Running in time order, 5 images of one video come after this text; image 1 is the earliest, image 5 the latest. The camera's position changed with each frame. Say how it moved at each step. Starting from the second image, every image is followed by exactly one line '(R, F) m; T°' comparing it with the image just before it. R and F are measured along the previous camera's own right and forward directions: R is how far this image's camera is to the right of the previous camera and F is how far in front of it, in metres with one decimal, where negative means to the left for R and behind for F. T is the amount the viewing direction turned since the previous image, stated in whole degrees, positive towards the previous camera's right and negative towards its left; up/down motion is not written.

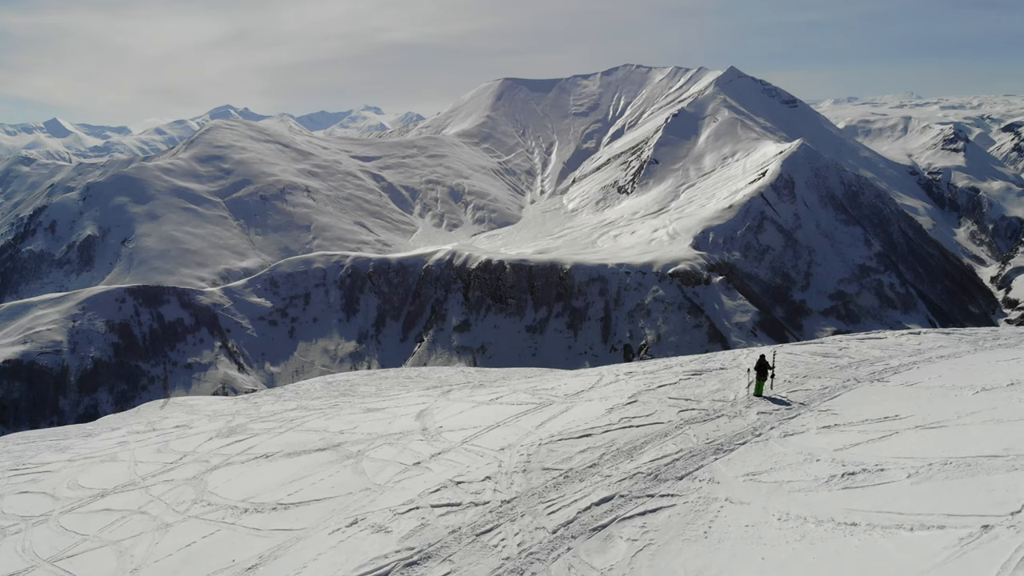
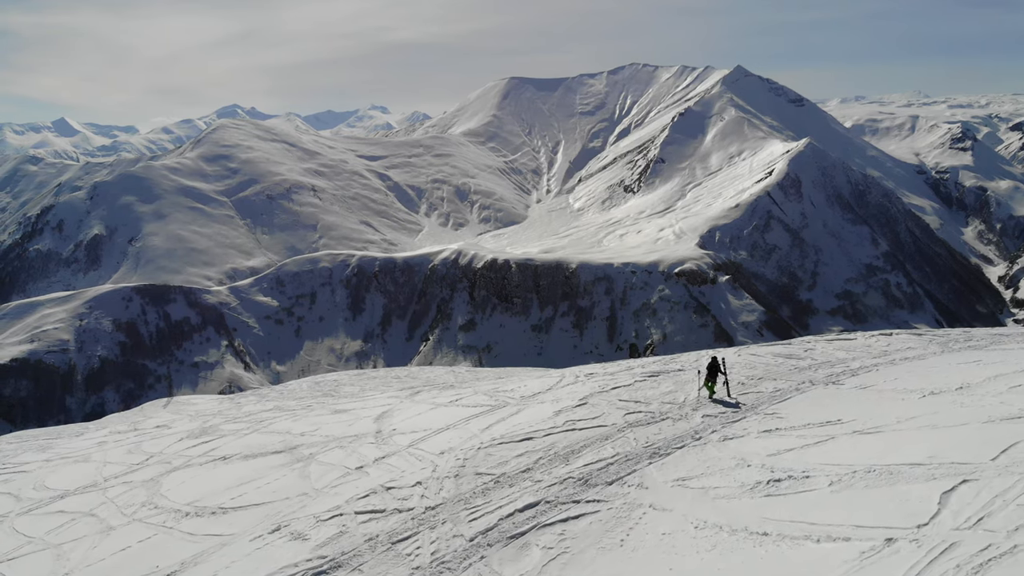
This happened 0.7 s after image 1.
(+0.6, +0.2) m; 0°
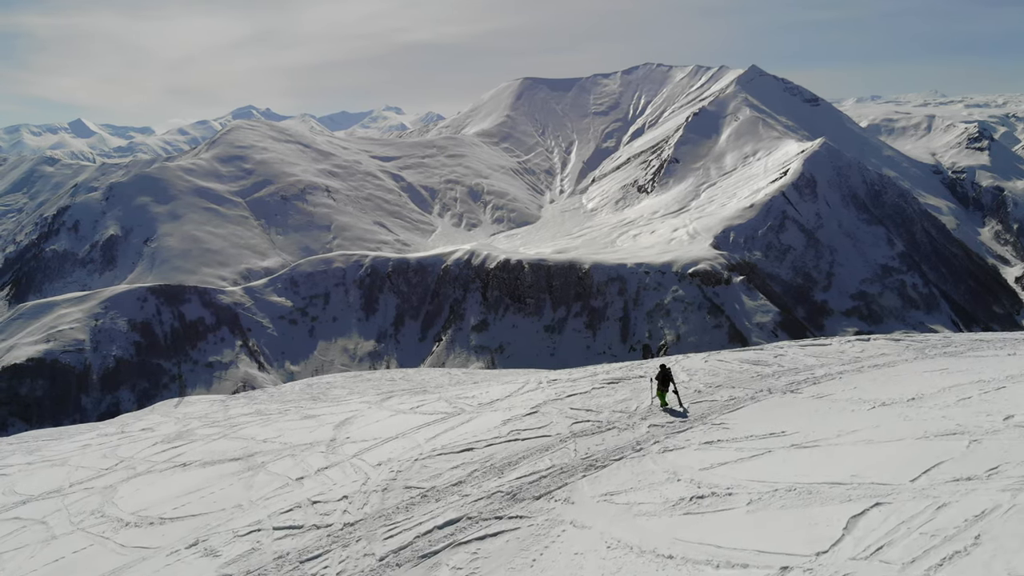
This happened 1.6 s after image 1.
(+0.7, +0.3) m; -1°
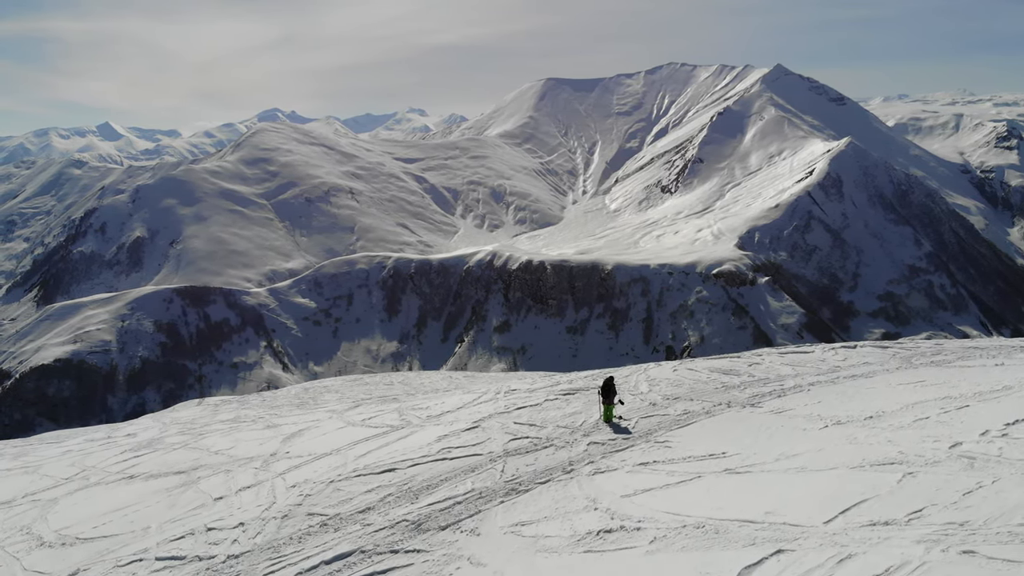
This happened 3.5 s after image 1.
(+0.8, +0.7) m; -1°
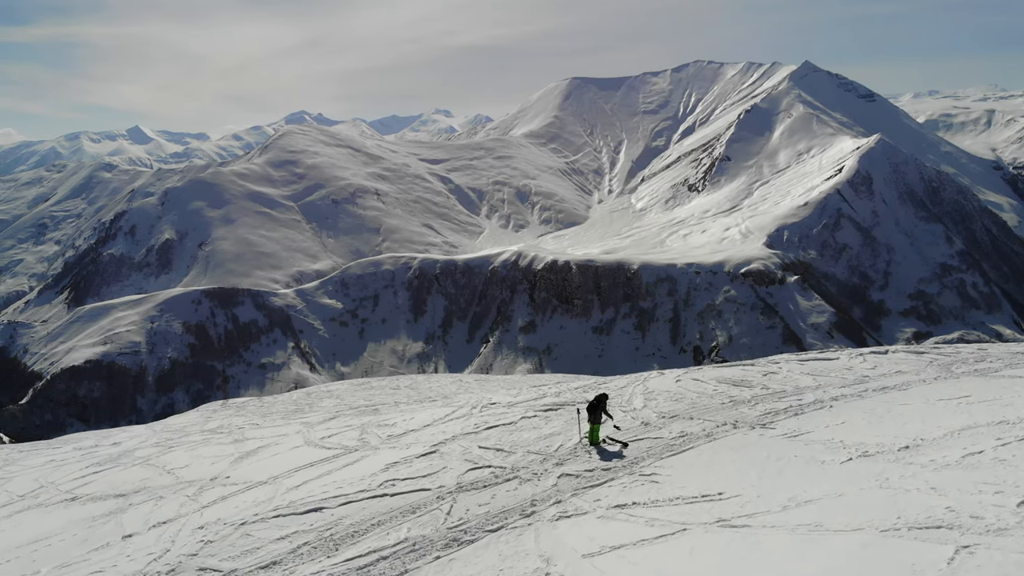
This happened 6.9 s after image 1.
(+0.5, +1.4) m; -2°
